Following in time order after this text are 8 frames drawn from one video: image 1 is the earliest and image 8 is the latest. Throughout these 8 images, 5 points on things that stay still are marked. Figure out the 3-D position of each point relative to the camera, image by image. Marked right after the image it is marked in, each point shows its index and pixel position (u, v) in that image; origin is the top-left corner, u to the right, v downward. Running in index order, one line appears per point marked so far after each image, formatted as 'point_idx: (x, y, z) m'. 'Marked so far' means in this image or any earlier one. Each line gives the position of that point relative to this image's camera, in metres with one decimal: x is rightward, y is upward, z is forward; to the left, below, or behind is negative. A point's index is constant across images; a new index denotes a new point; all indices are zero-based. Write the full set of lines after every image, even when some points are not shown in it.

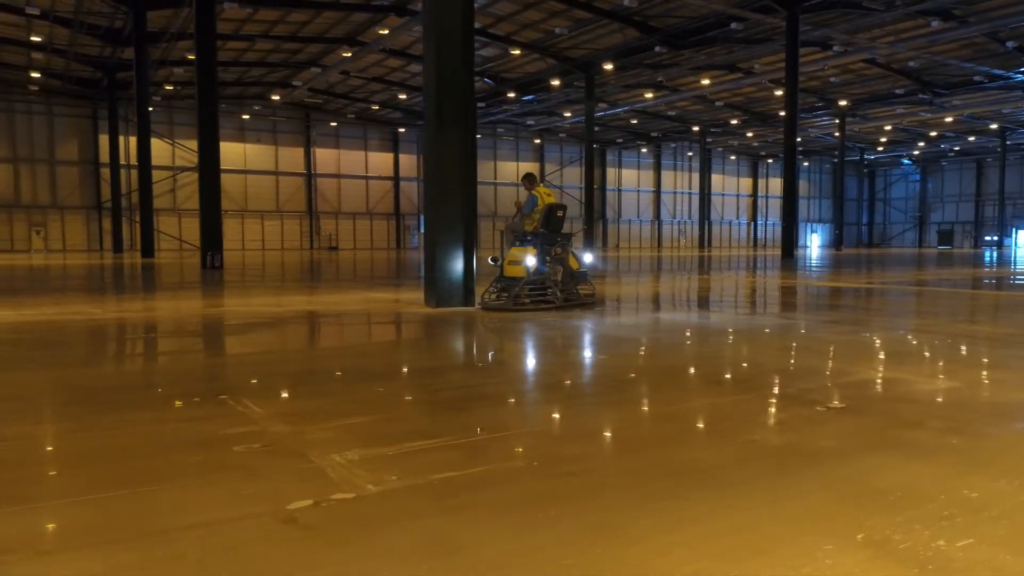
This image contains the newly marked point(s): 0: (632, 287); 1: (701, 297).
0: (+3.2, 0.0, +18.1) m
1: (+3.7, -0.2, +14.2) m
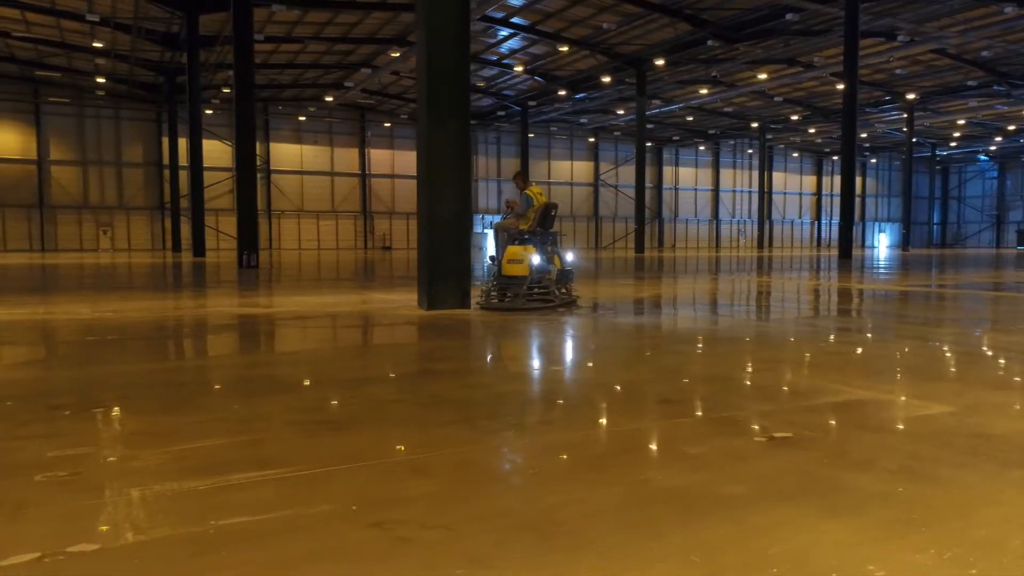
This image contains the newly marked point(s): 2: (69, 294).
0: (+4.2, 0.0, +17.5) m
1: (+4.3, -0.2, +13.5) m
2: (-8.4, -0.2, +14.7) m
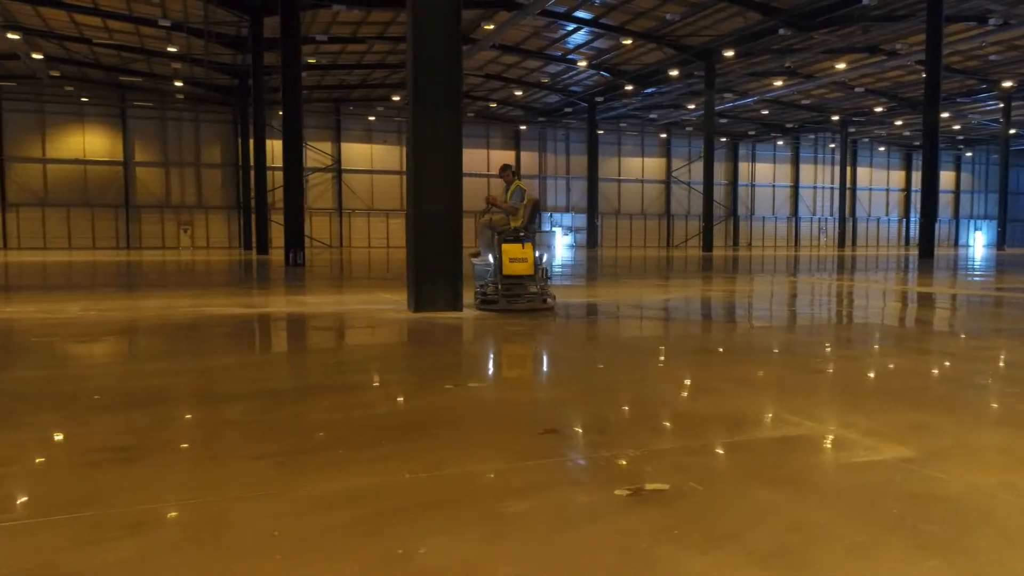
0: (+5.4, -0.1, +16.6) m
1: (+5.1, -0.2, +12.7) m
2: (-7.4, -0.1, +15.2) m
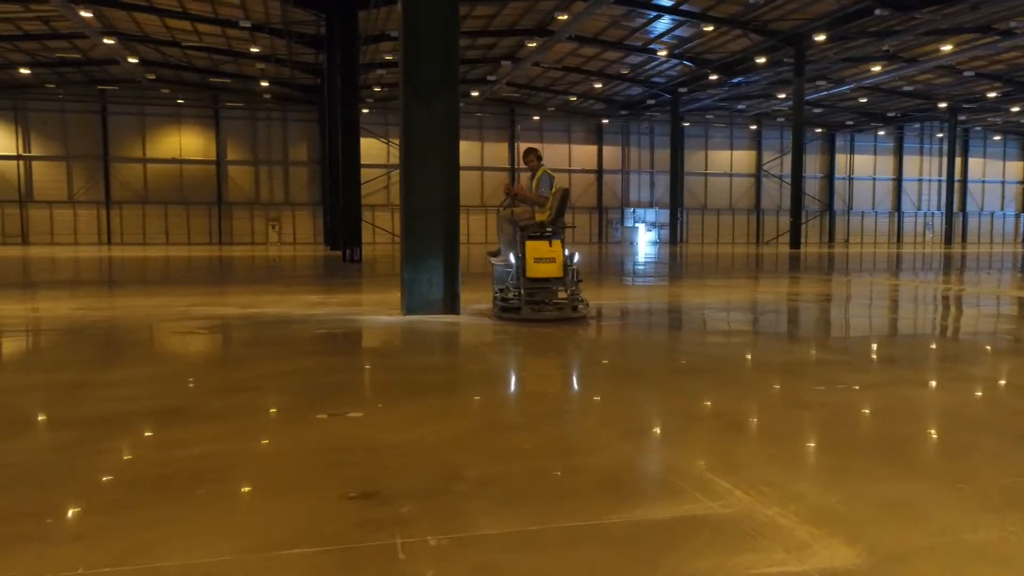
0: (+6.7, -0.1, +15.4) m
1: (+5.9, -0.3, +11.5) m
2: (-6.2, 0.0, +15.5) m
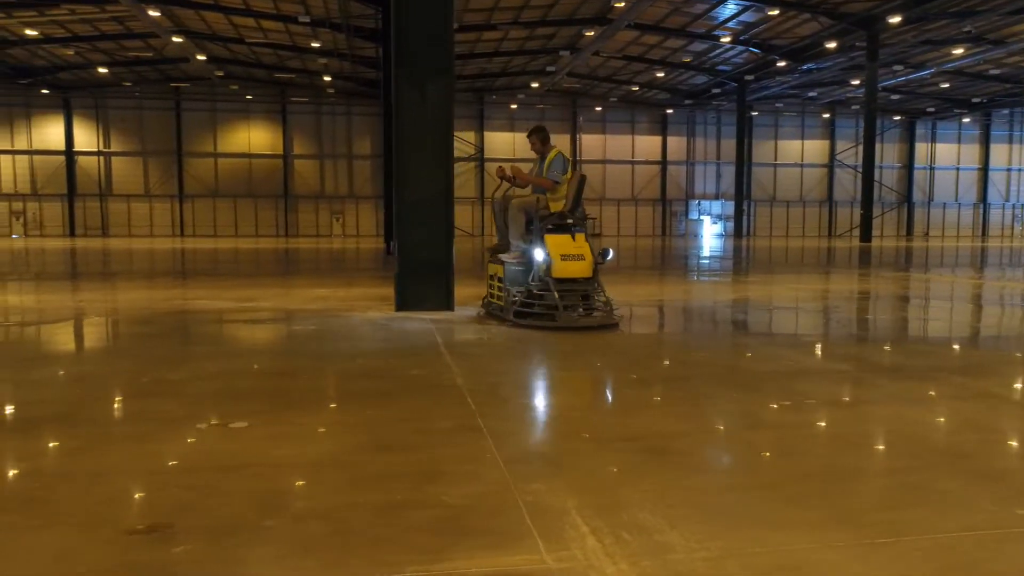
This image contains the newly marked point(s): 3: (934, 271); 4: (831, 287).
0: (+7.6, 0.0, +14.6) m
1: (+6.5, -0.2, +10.8) m
2: (-5.2, +0.2, +15.7) m
3: (+10.7, +0.4, +19.4) m
4: (+6.5, 0.0, +15.4) m
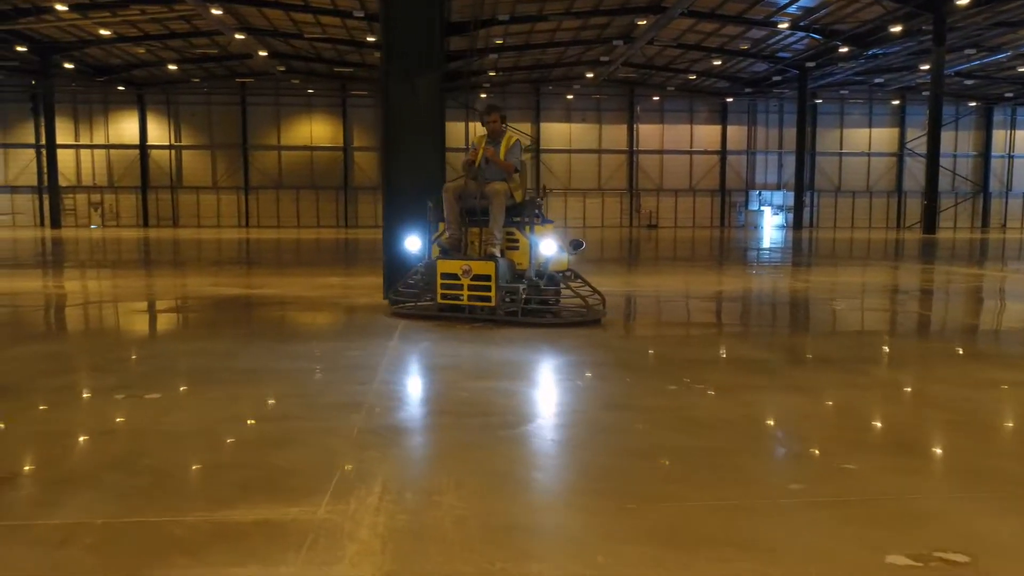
0: (+8.3, +0.1, +14.0) m
1: (+6.9, -0.1, +10.3) m
2: (-4.3, +0.4, +16.3) m
3: (+11.8, +0.6, +18.6) m
4: (+7.3, +0.2, +14.9) m
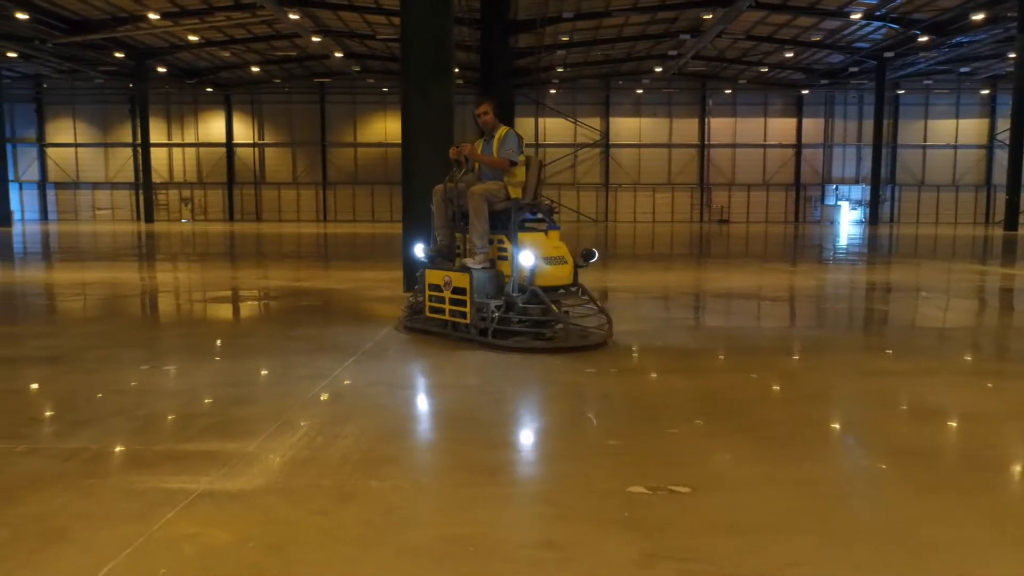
0: (+9.3, +0.1, +13.6) m
1: (+7.5, -0.1, +10.1) m
2: (-3.1, +0.6, +17.1) m
3: (+13.2, +0.6, +17.8) m
4: (+8.3, +0.2, +14.6) m
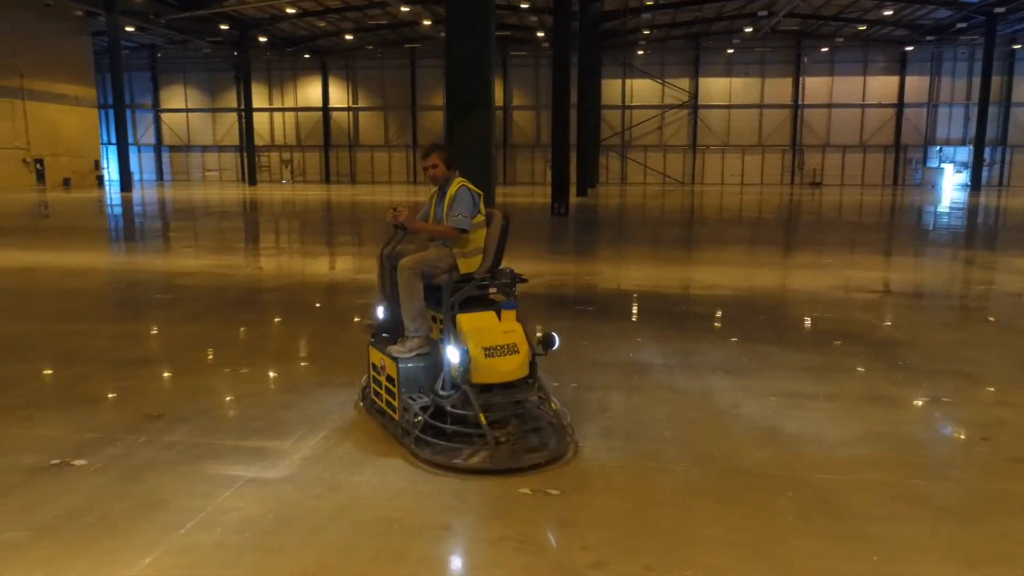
0: (+10.5, +0.4, +13.1) m
1: (+8.3, 0.0, +9.8) m
2: (-1.4, +1.3, +18.0) m
3: (+14.9, +1.0, +16.8) m
4: (+9.6, +0.6, +14.2) m
